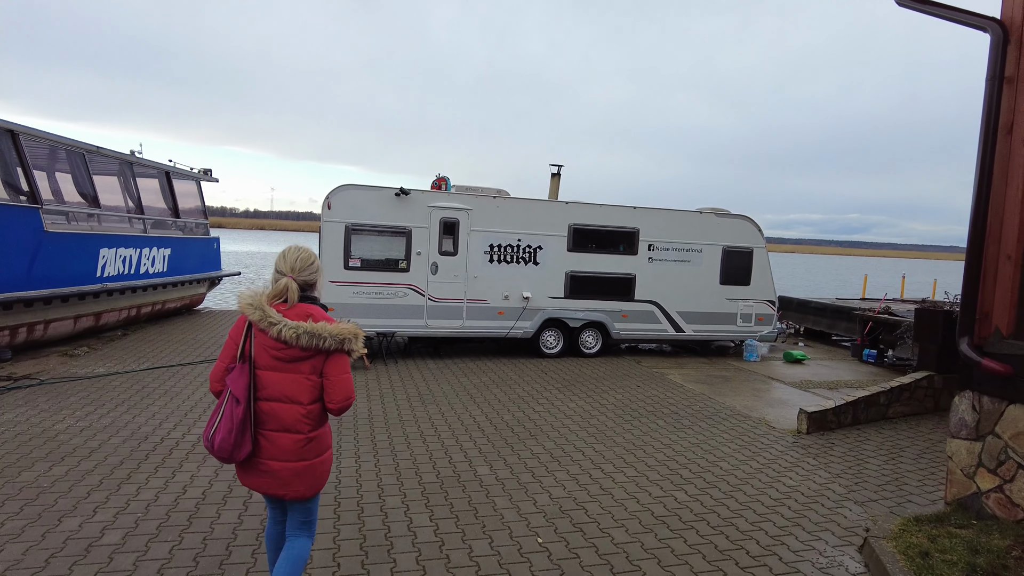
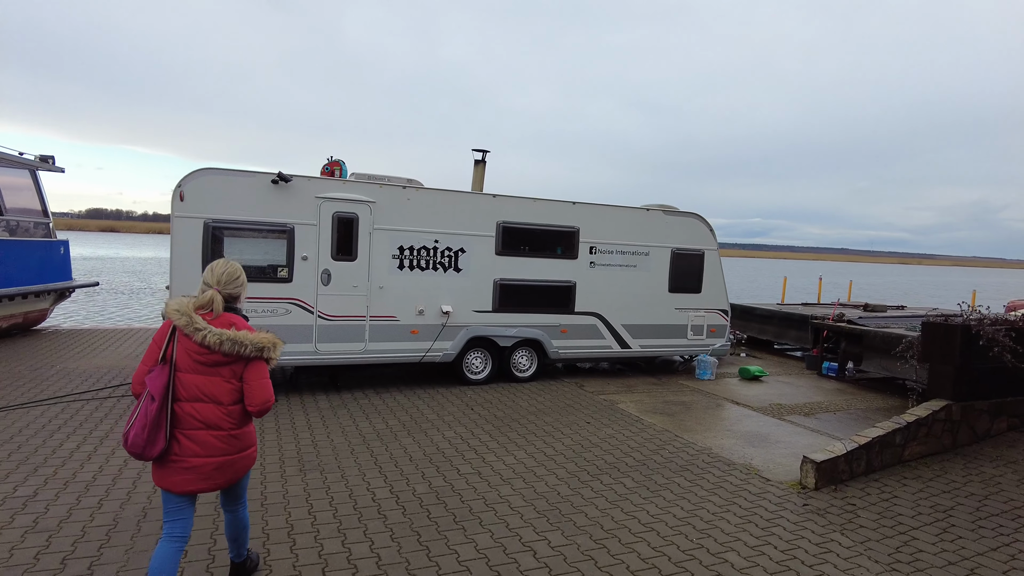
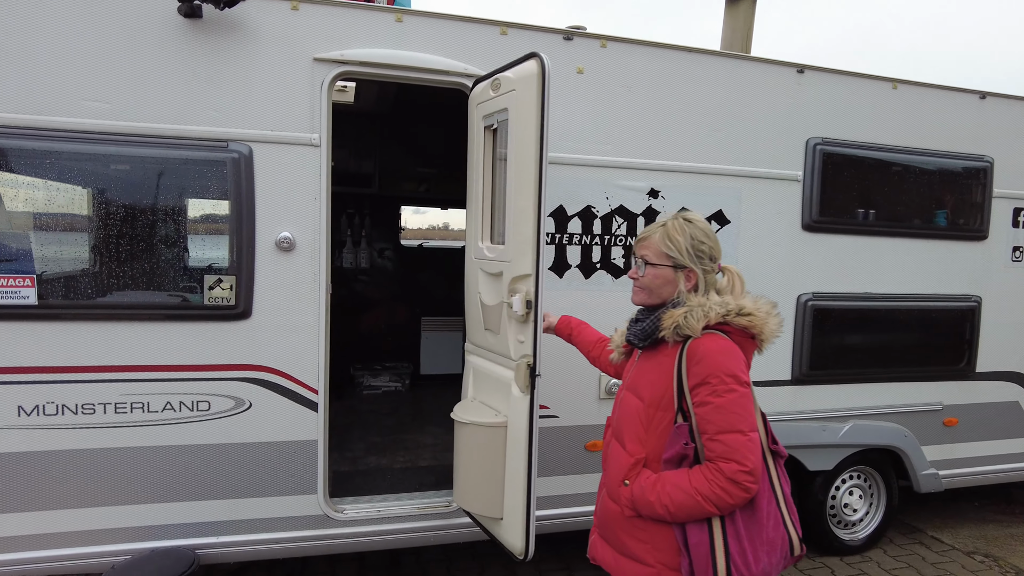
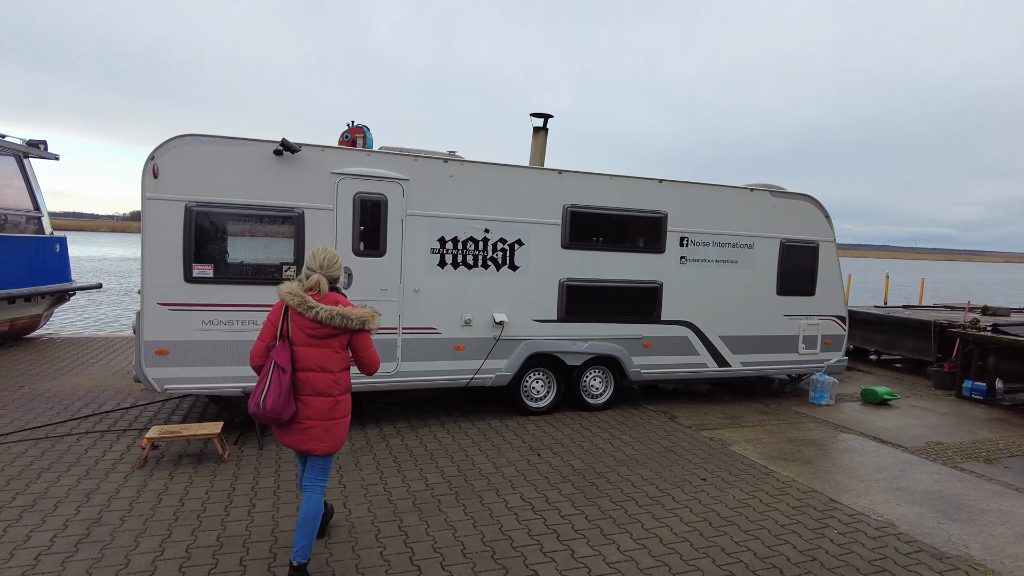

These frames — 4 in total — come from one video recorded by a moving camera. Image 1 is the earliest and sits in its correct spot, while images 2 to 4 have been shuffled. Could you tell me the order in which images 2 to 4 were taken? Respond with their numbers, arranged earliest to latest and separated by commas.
2, 4, 3
